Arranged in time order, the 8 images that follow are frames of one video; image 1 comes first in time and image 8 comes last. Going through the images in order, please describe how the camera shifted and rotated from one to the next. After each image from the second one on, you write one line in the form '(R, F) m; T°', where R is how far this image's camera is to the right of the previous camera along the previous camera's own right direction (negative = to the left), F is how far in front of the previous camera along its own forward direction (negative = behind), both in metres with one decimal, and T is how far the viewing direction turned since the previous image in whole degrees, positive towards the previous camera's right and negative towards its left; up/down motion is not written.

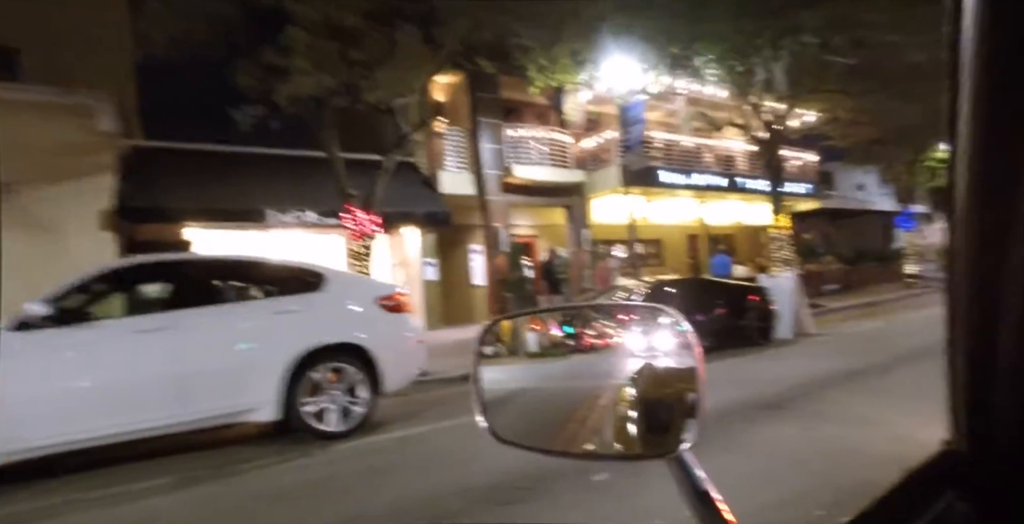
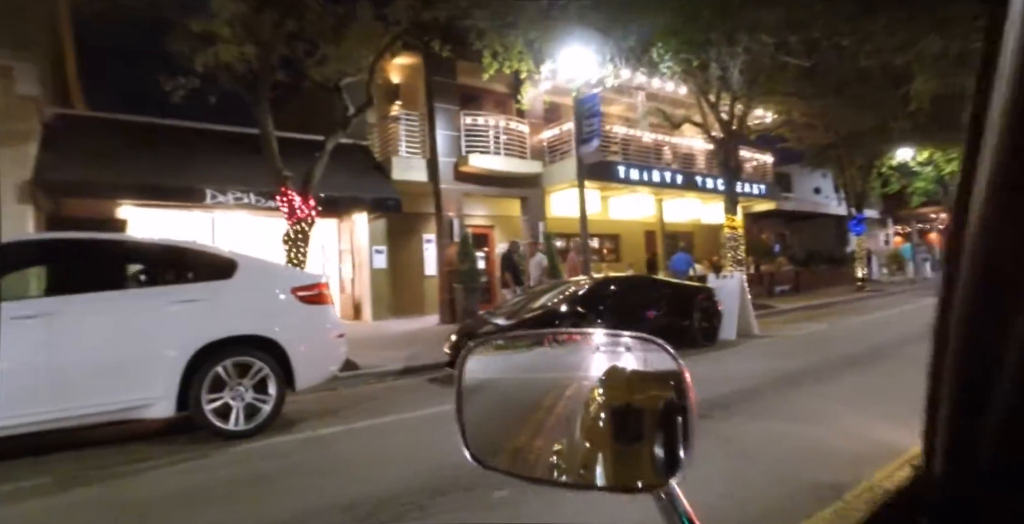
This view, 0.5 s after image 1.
(+0.4, +0.4) m; +3°
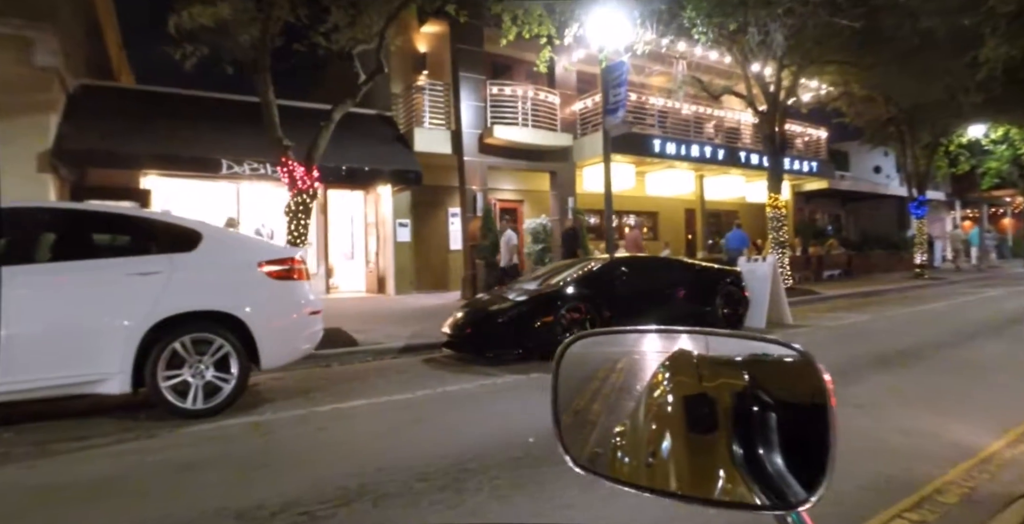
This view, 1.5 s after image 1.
(+0.8, +0.6) m; -5°
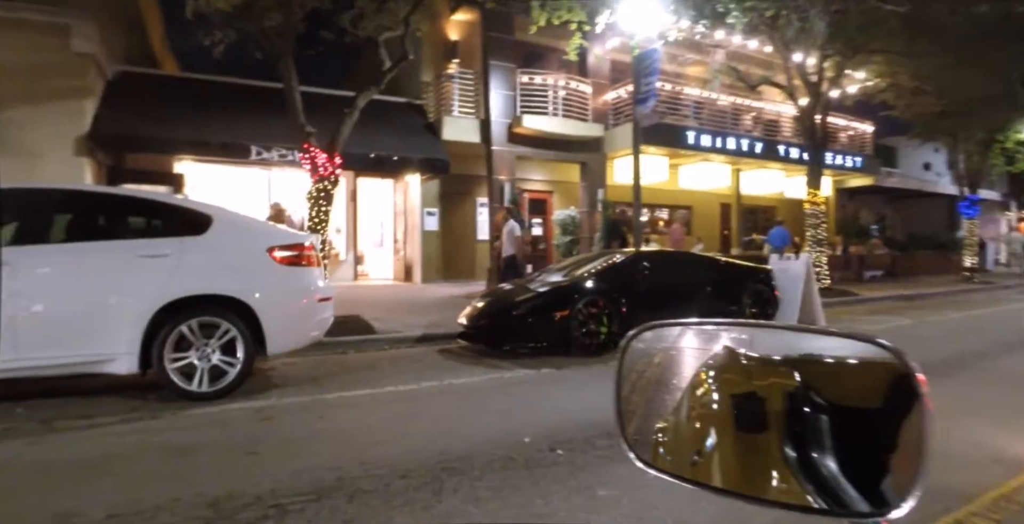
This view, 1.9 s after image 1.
(+0.3, +0.2) m; -3°
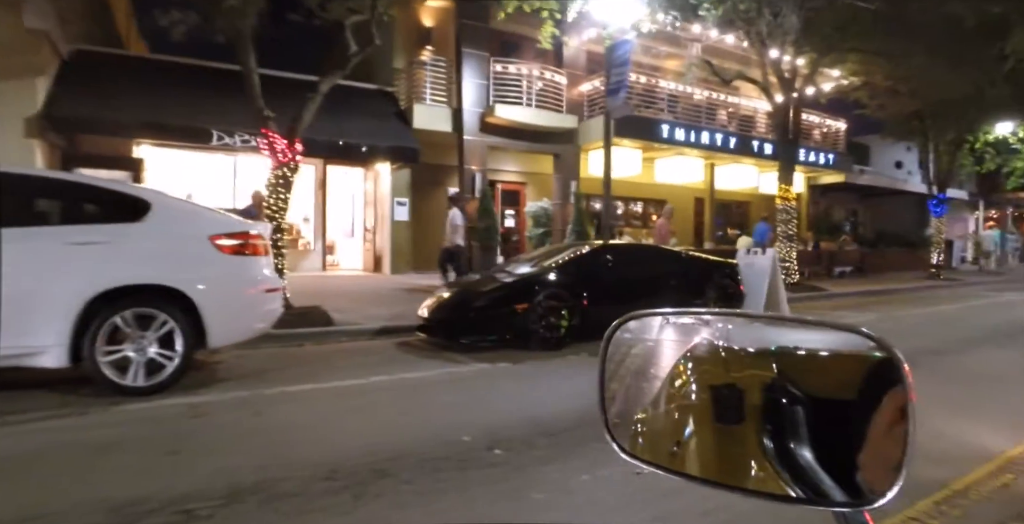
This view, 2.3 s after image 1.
(+0.3, +0.2) m; +2°
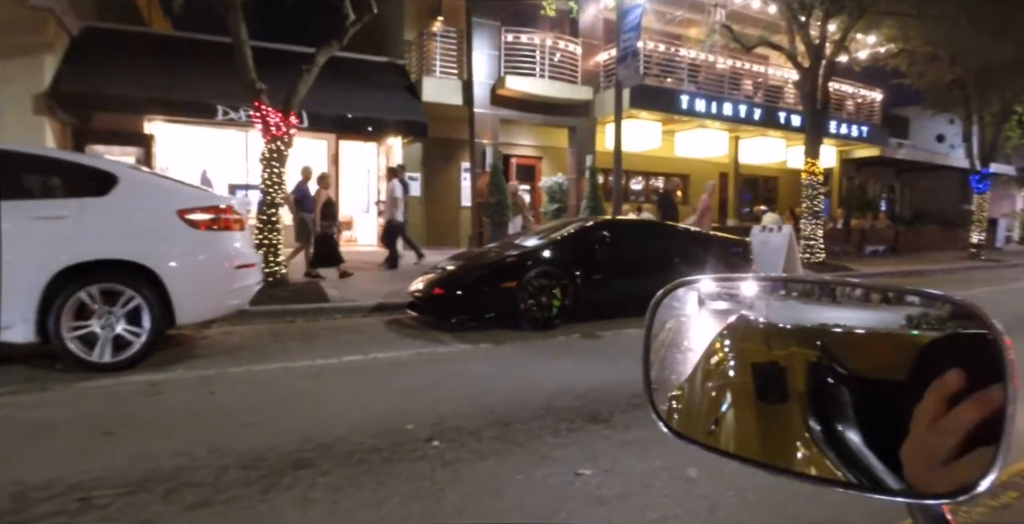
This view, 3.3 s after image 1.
(+0.5, +0.3) m; -3°
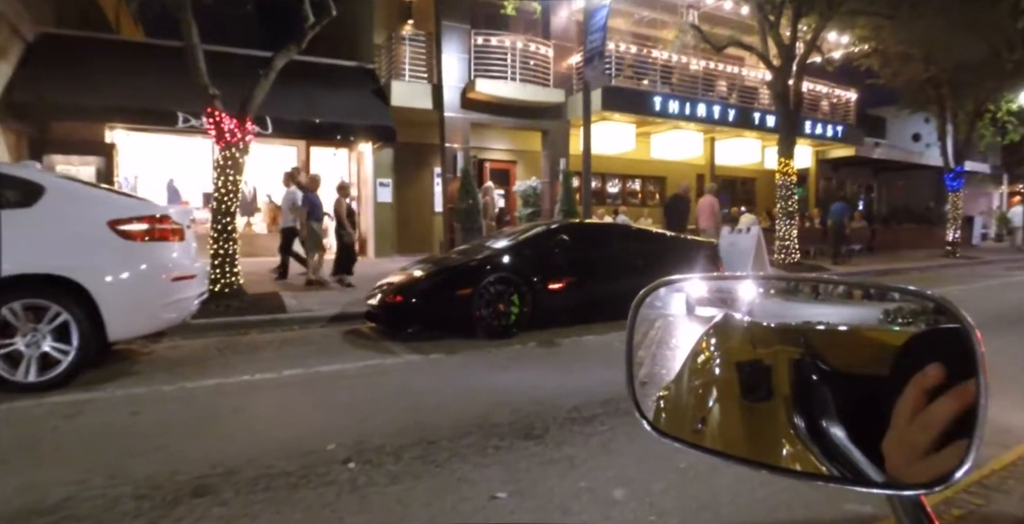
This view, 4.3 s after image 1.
(+0.4, +0.2) m; +1°
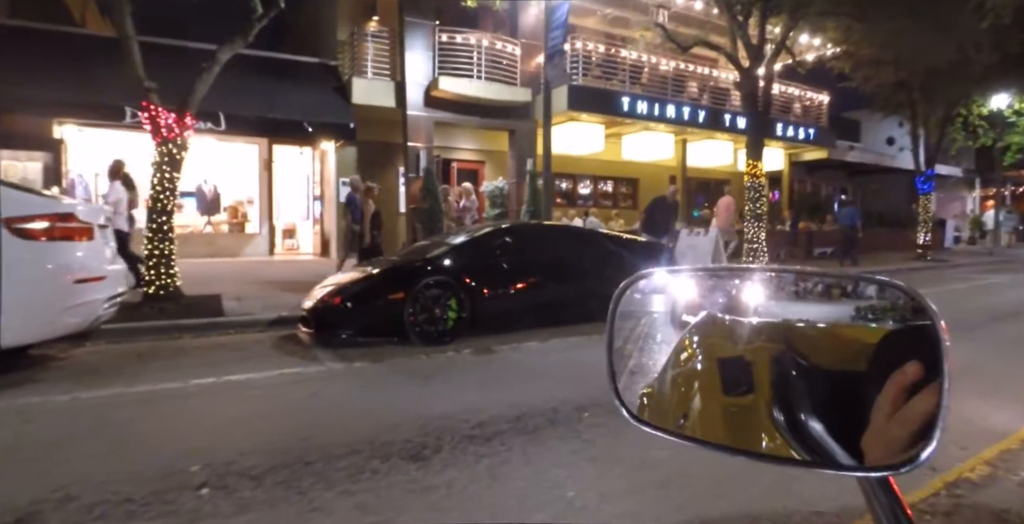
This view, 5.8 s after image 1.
(+0.6, +0.3) m; +1°
